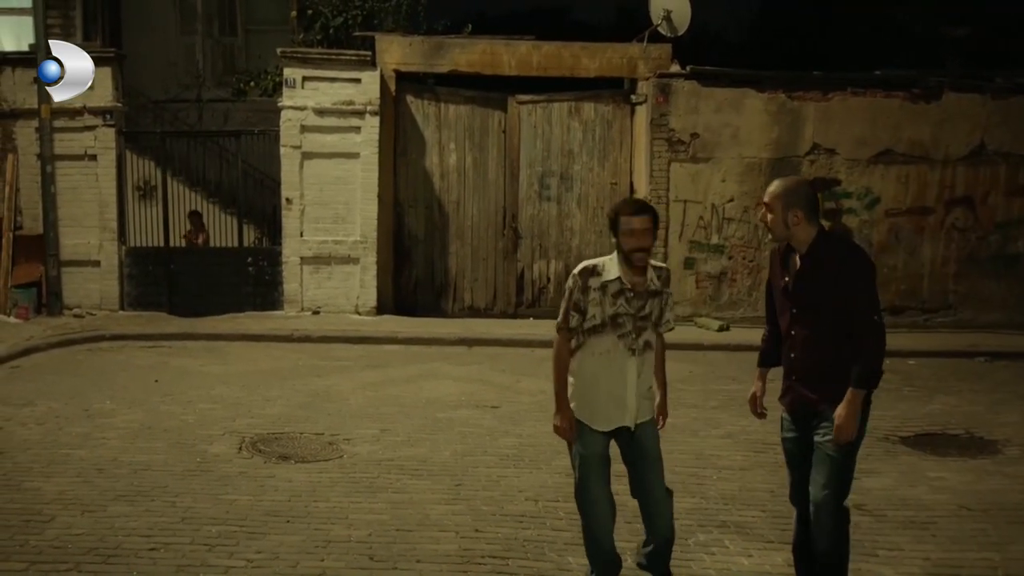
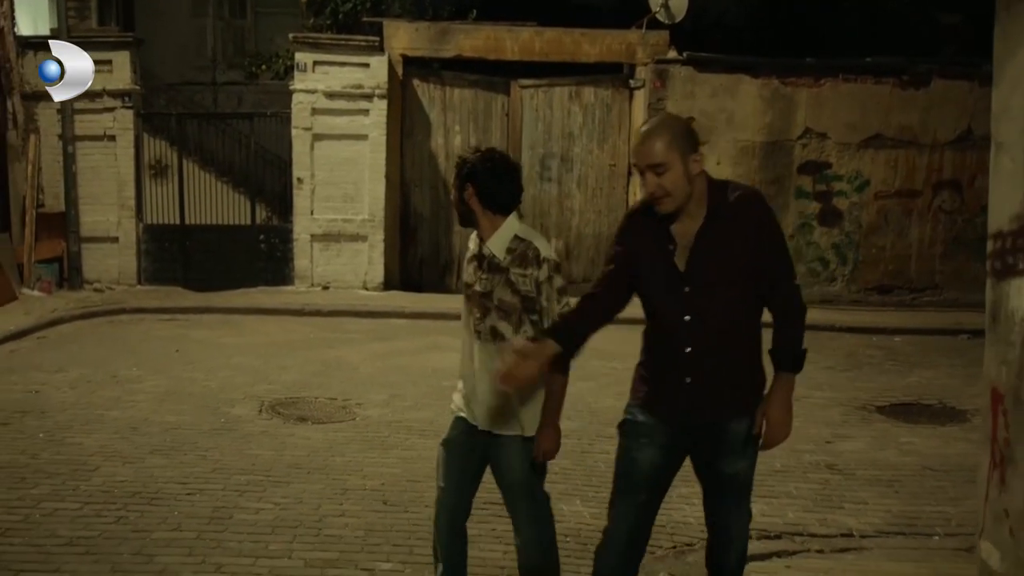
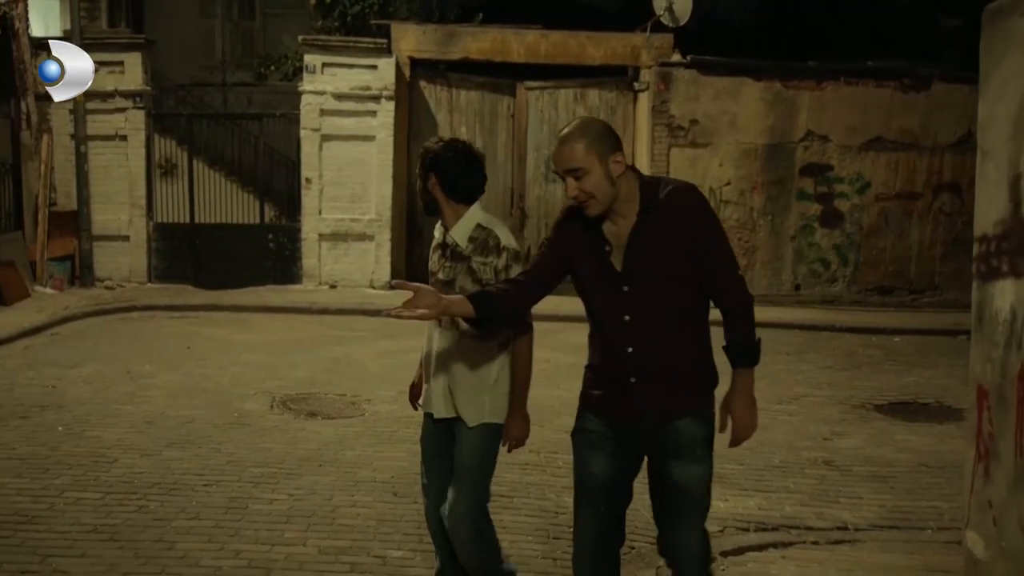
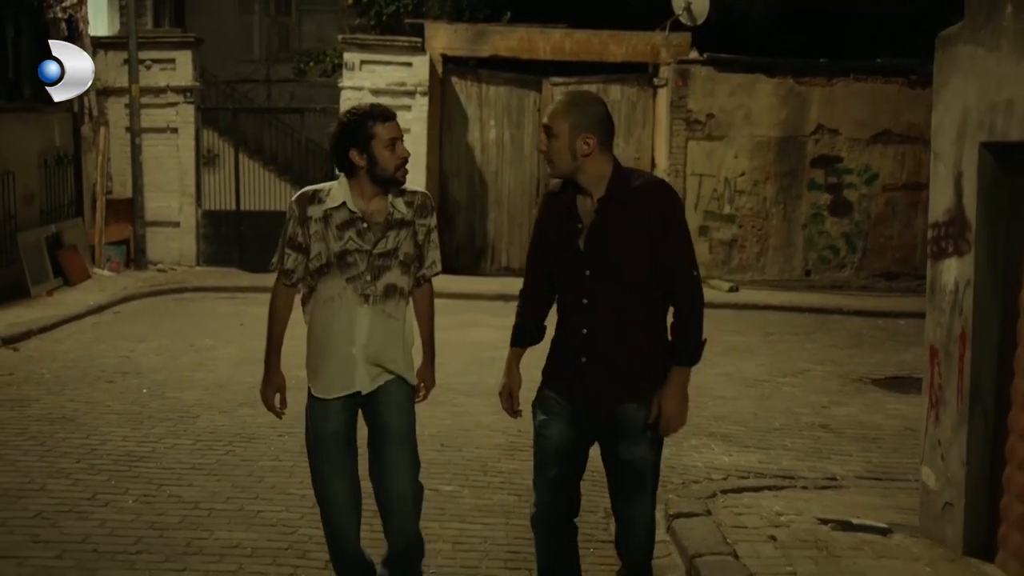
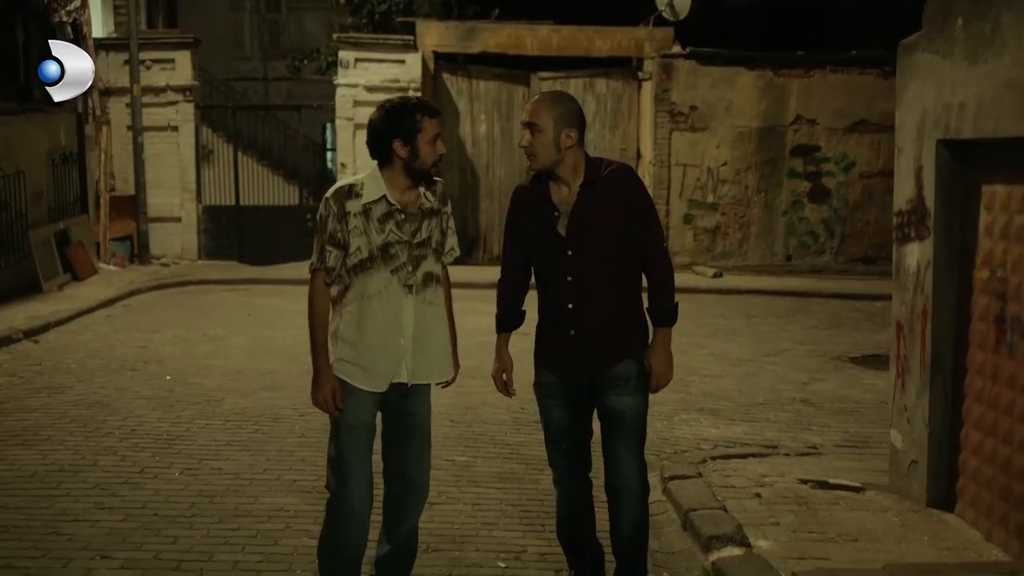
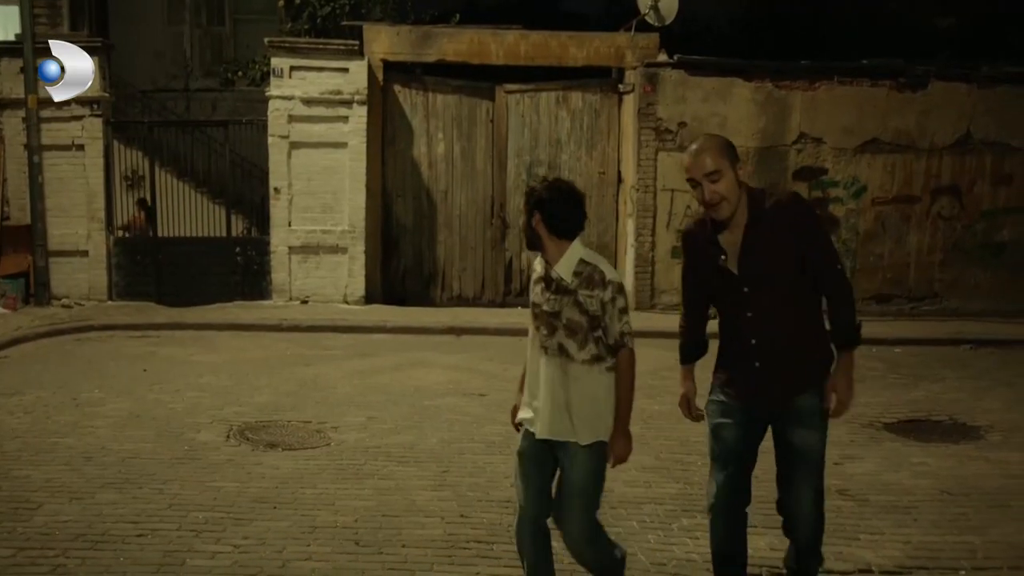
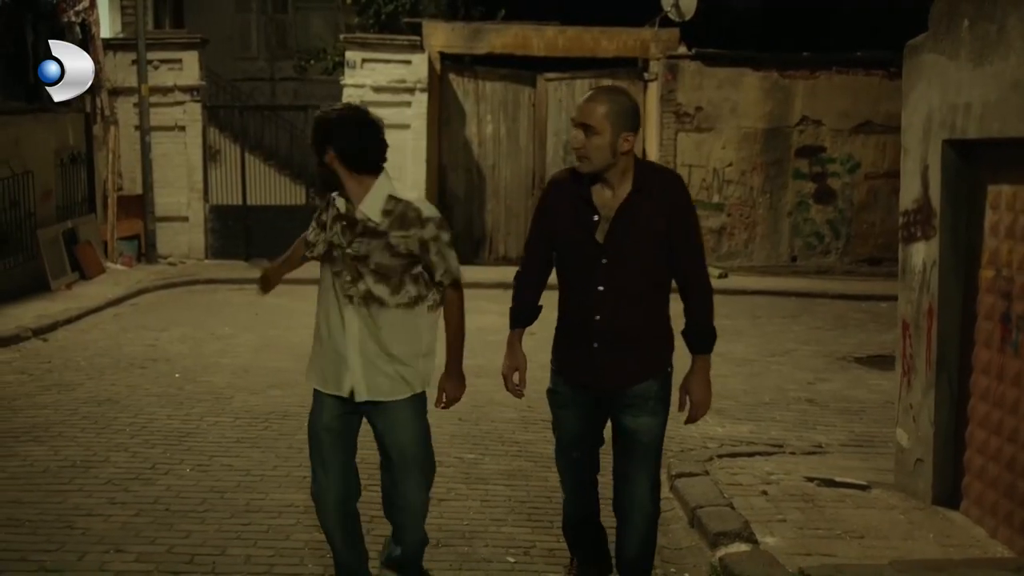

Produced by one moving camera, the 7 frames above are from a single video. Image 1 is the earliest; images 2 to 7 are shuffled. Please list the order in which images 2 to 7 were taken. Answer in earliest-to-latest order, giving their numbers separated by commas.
6, 2, 3, 4, 5, 7
